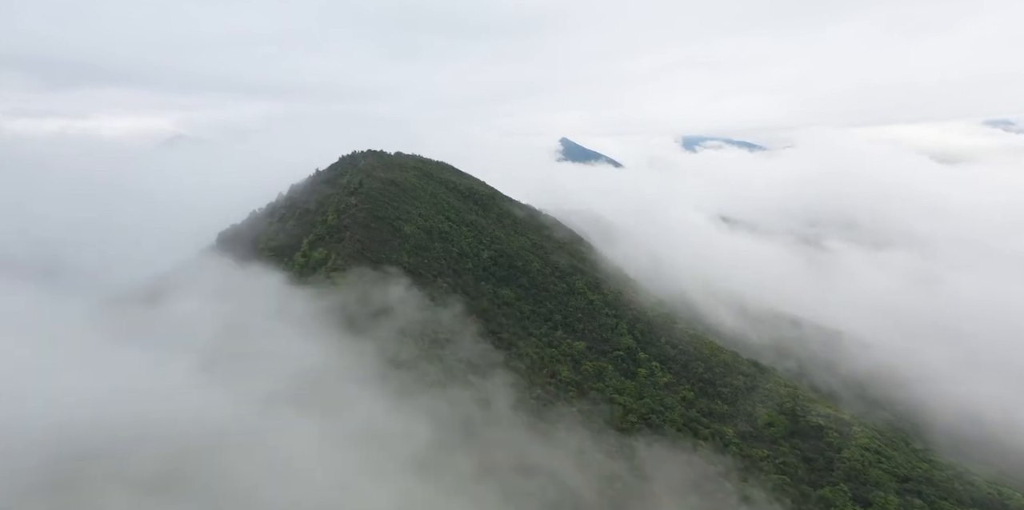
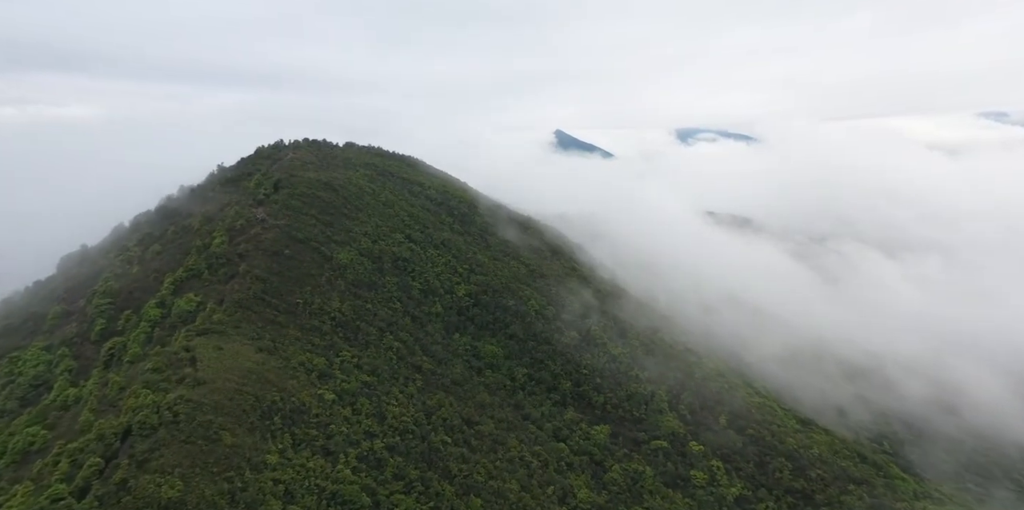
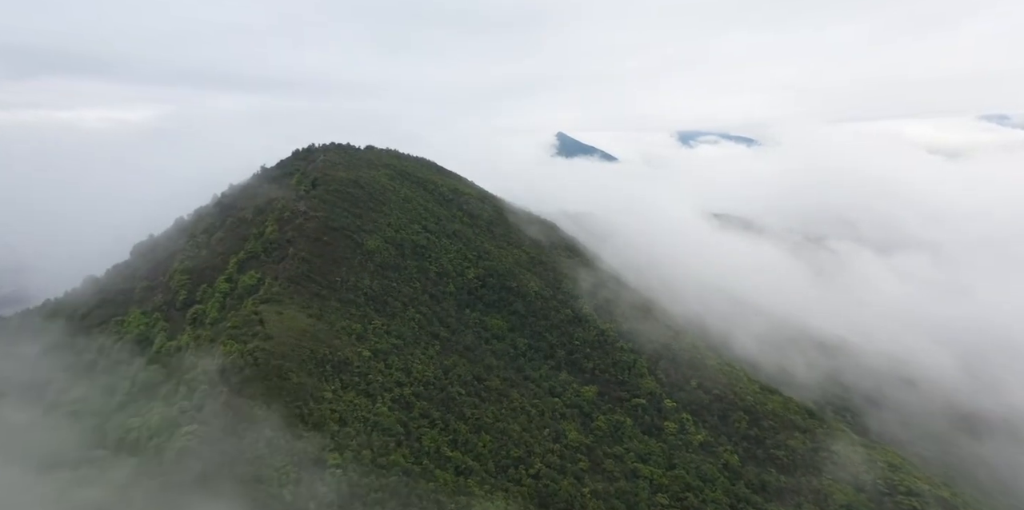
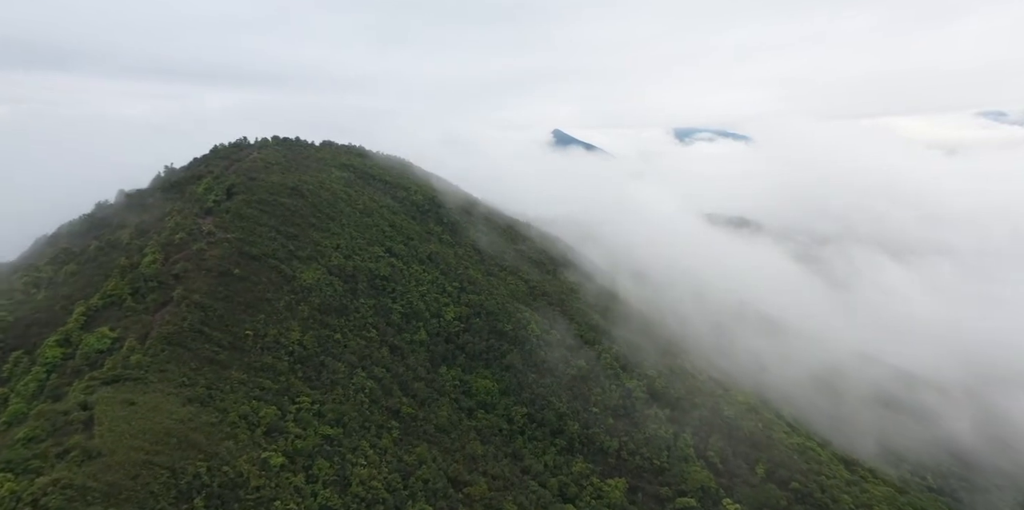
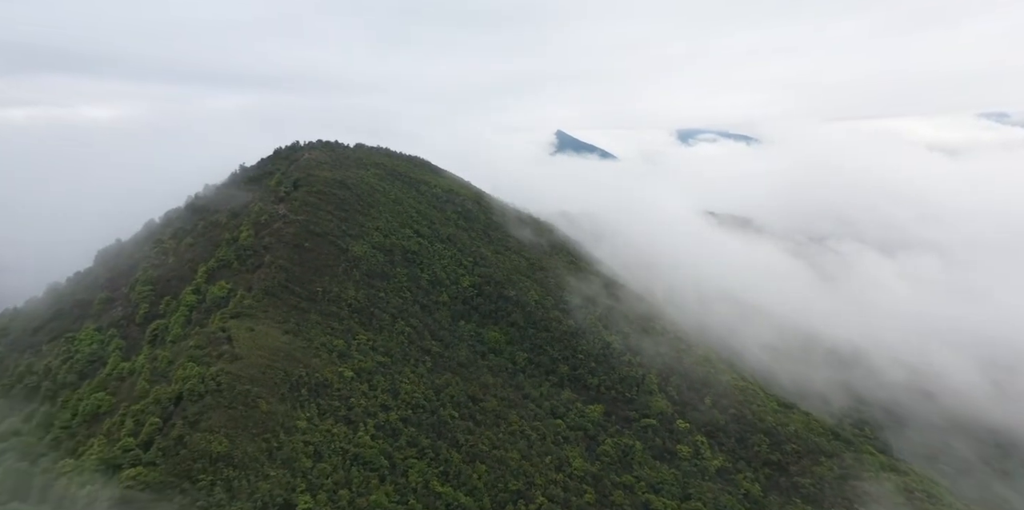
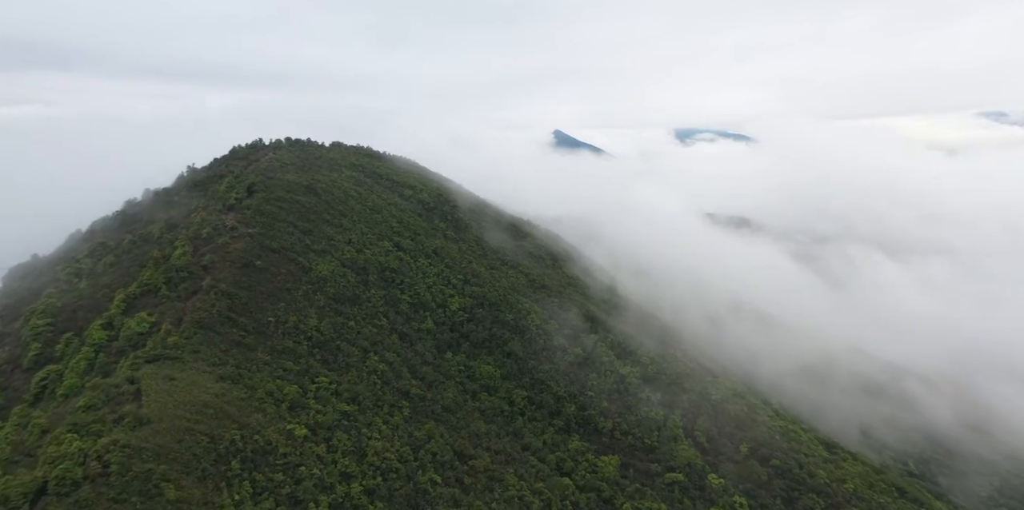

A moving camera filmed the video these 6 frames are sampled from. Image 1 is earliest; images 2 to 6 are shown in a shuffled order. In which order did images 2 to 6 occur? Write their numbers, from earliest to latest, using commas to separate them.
3, 5, 2, 6, 4
